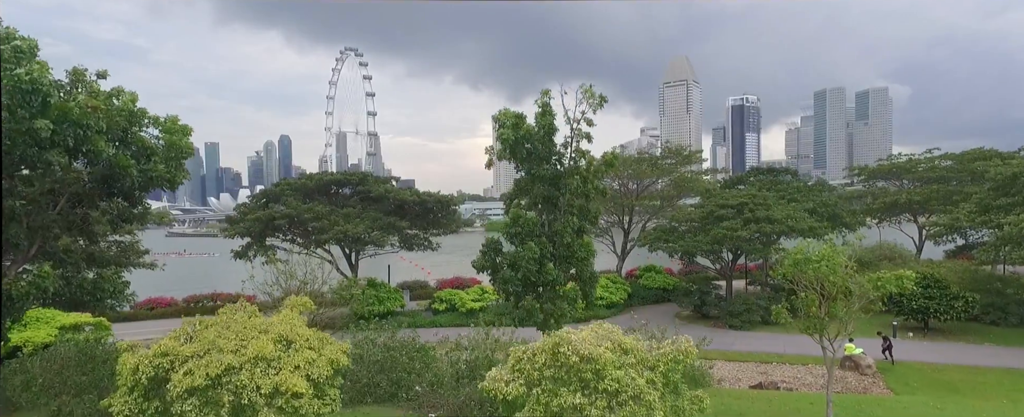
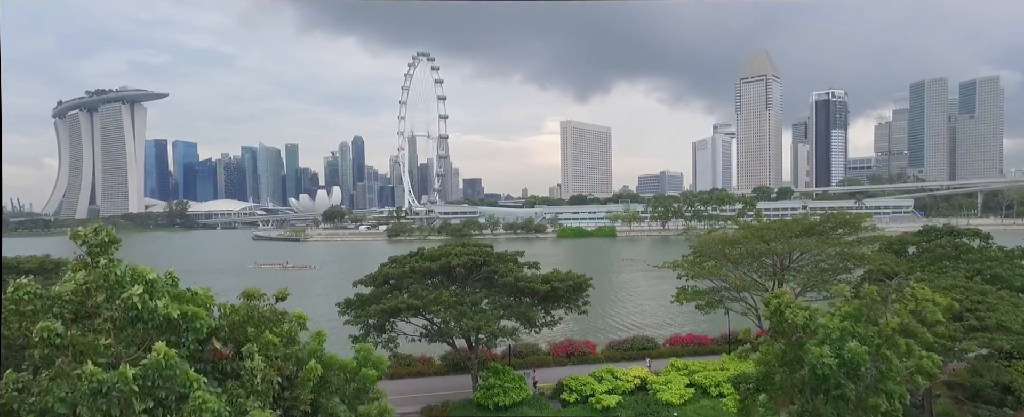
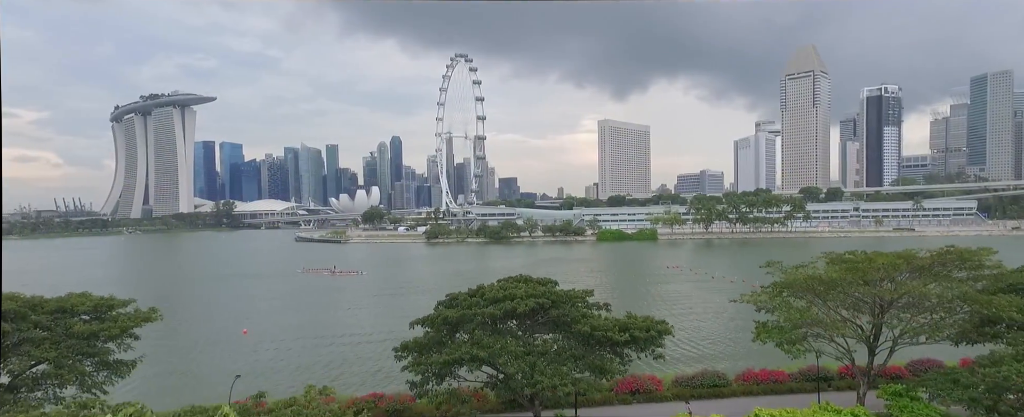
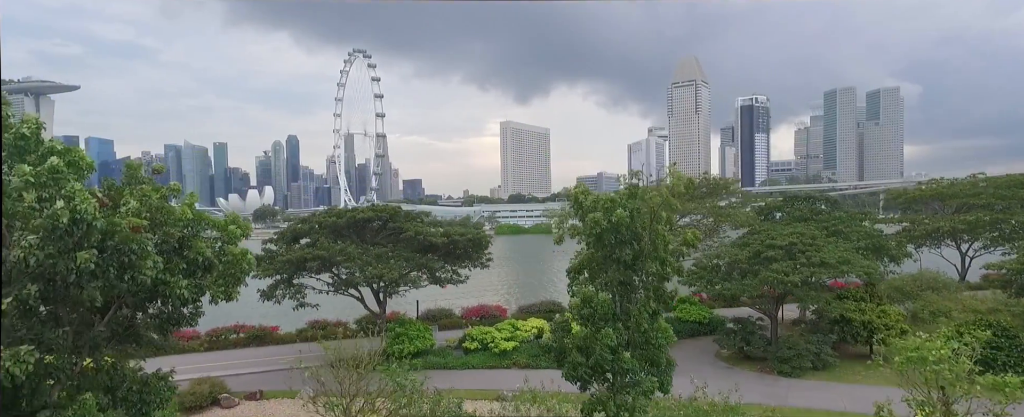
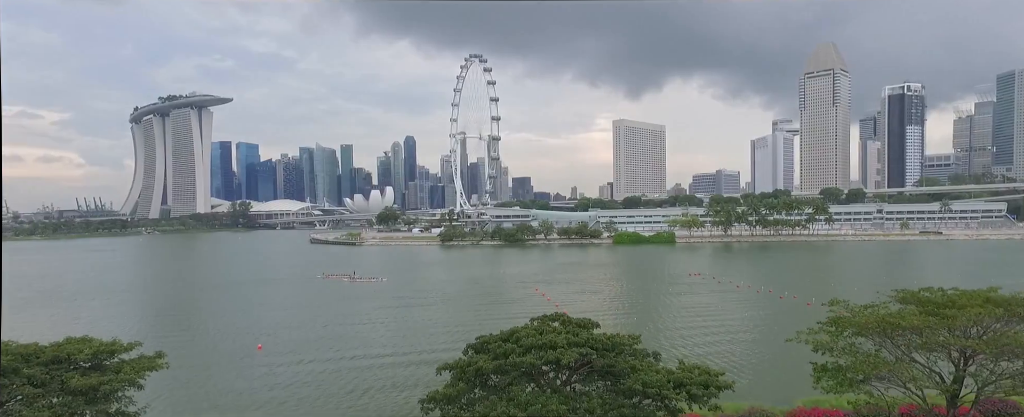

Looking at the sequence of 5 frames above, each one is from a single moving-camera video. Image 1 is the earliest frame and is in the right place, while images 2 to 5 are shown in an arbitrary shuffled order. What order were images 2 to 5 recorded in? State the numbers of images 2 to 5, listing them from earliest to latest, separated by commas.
4, 2, 3, 5
